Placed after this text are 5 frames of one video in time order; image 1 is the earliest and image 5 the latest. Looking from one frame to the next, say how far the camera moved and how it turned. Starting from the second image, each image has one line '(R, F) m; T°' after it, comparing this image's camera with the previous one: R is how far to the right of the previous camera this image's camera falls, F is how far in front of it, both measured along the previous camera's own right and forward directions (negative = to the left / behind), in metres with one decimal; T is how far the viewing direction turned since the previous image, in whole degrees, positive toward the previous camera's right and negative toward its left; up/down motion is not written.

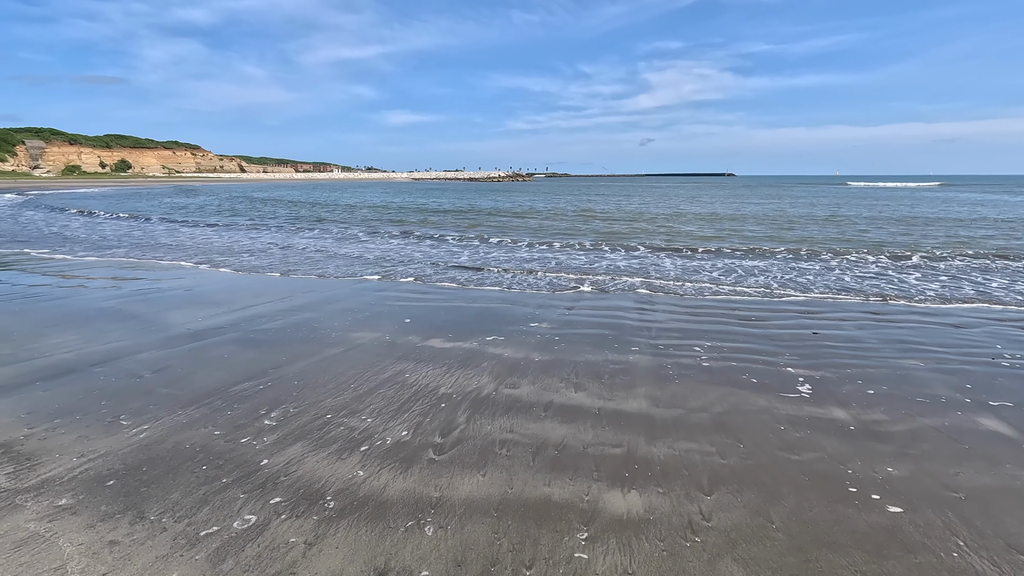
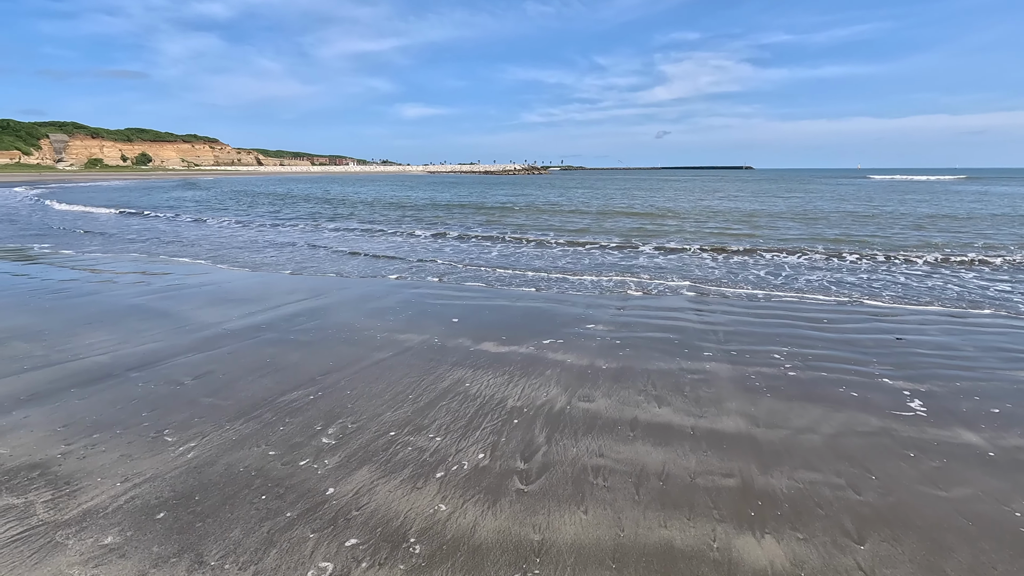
(-0.4, +0.4) m; -1°
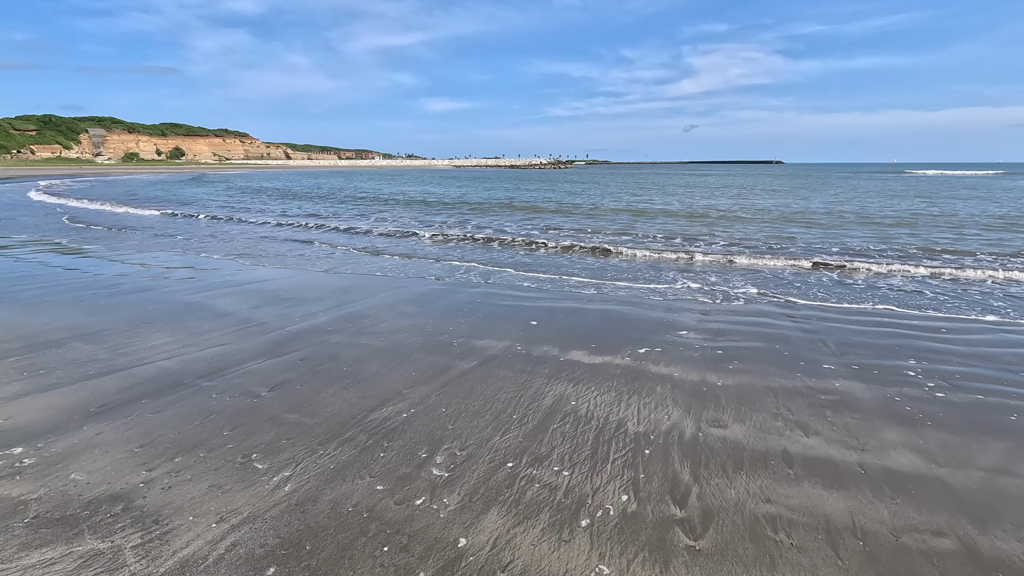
(-0.6, +0.4) m; -2°
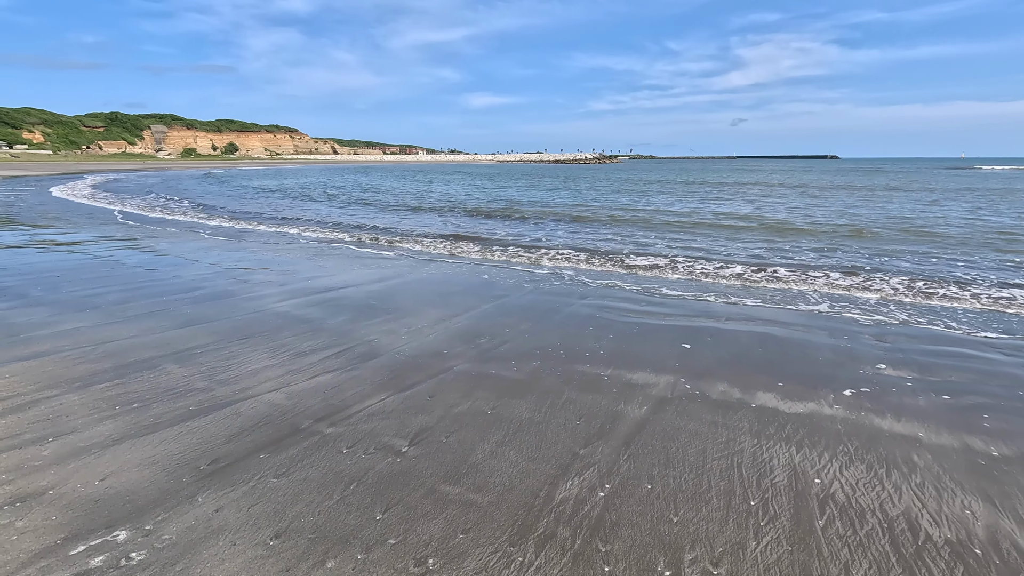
(-0.9, +0.8) m; -4°
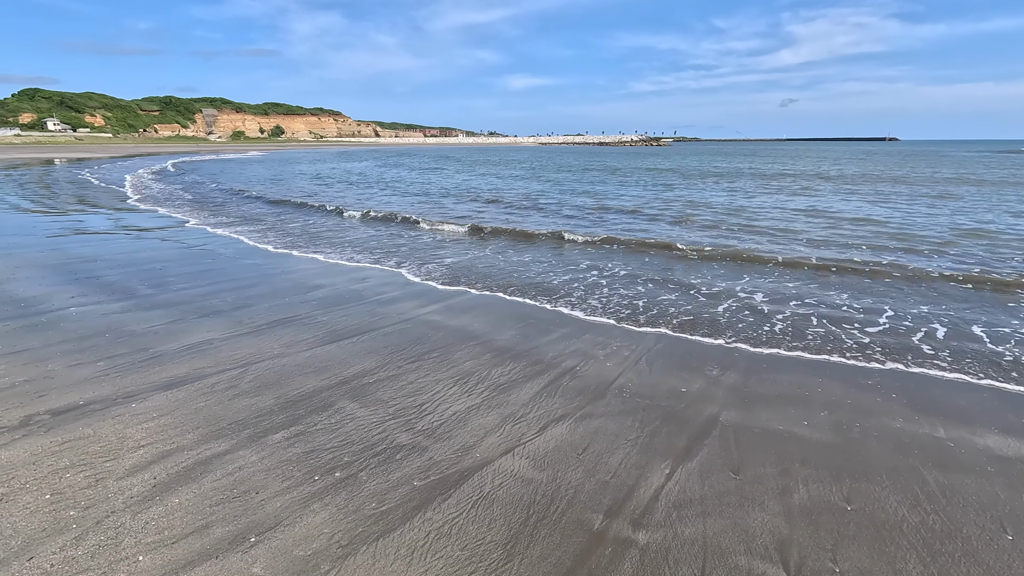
(-1.4, +1.0) m; -4°
